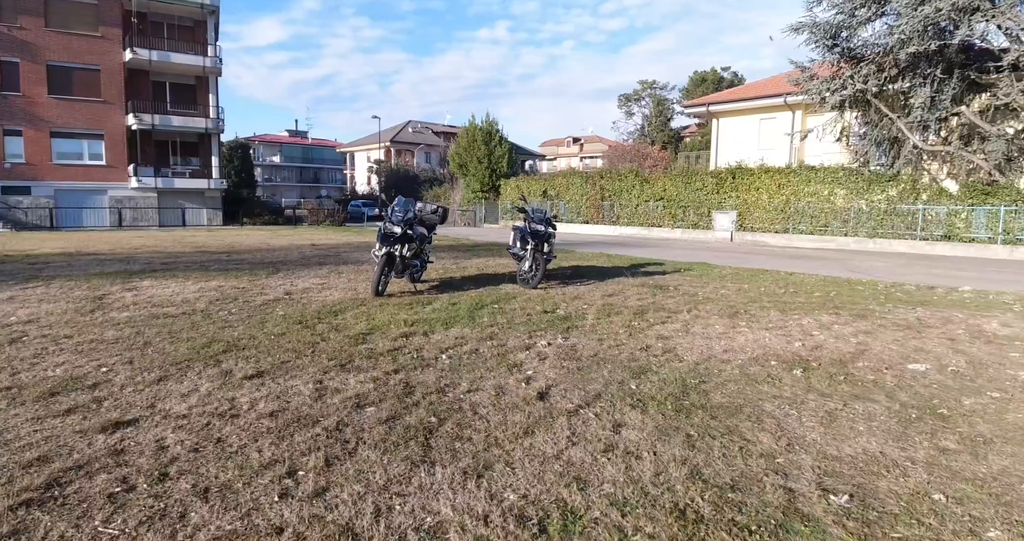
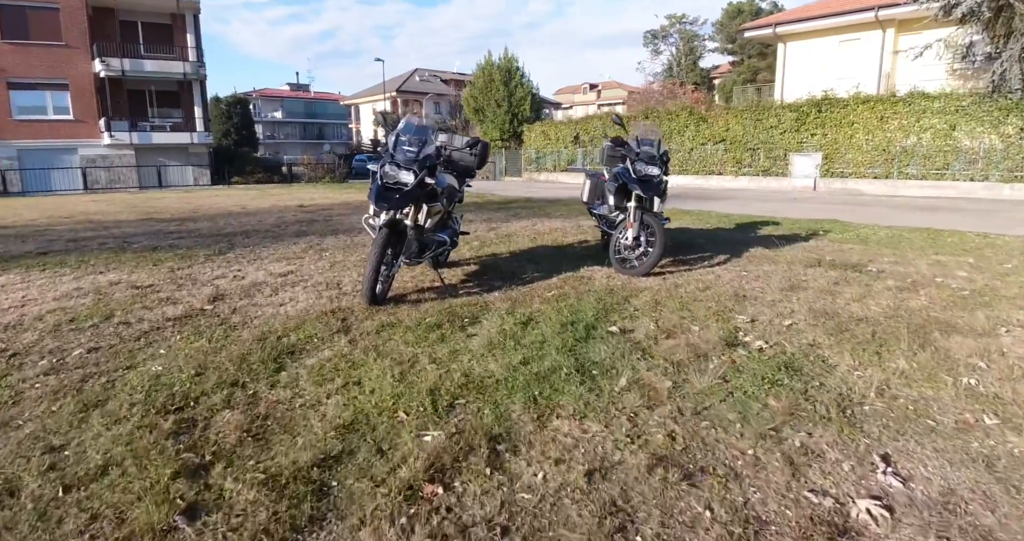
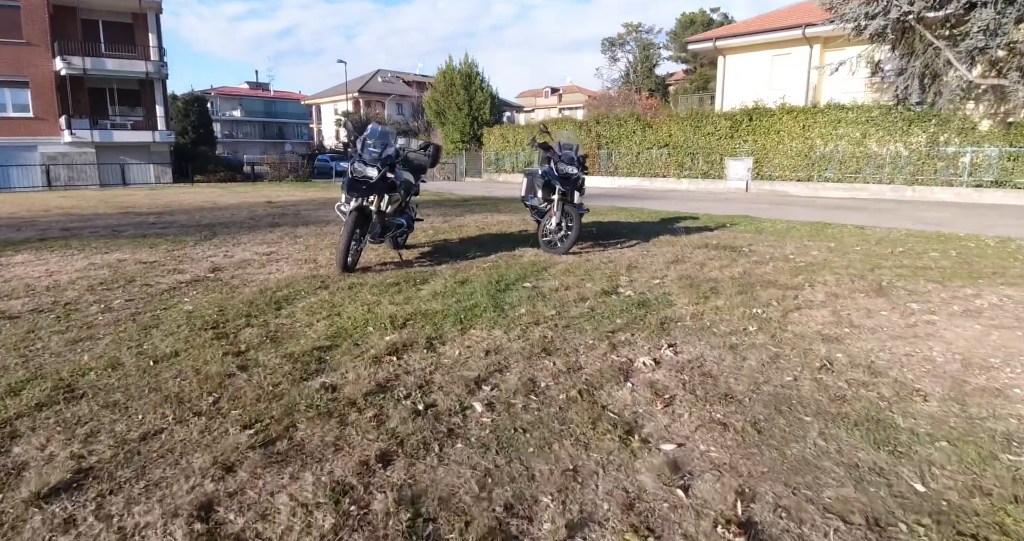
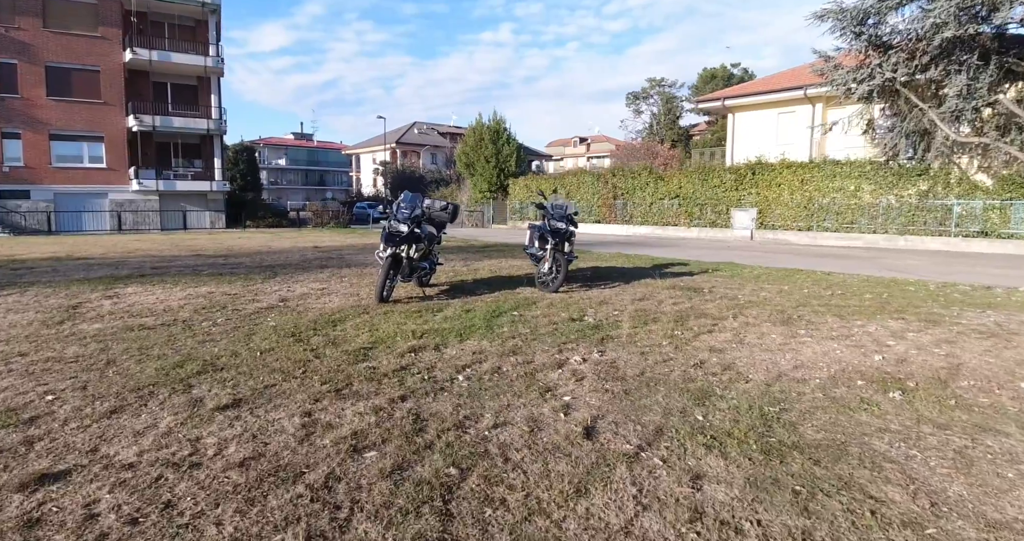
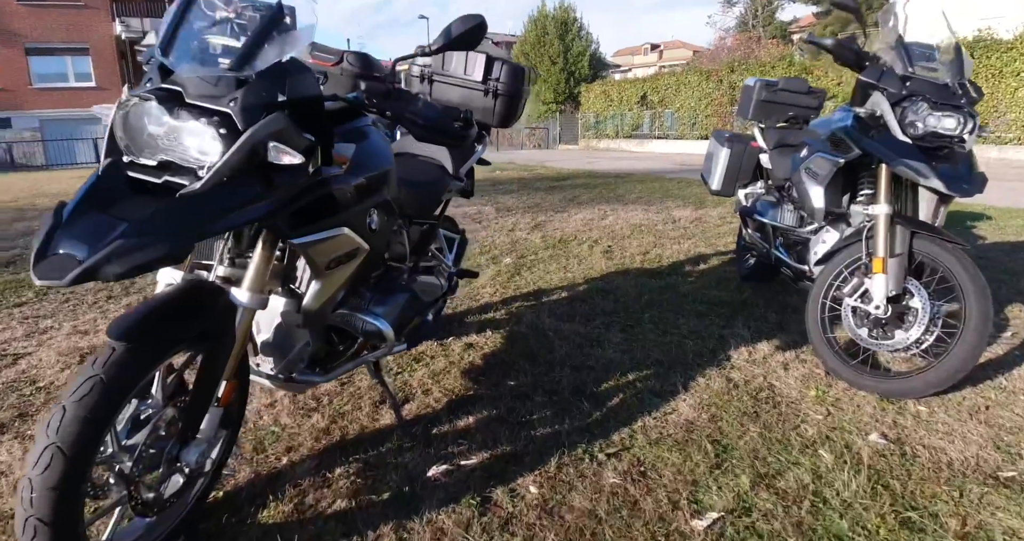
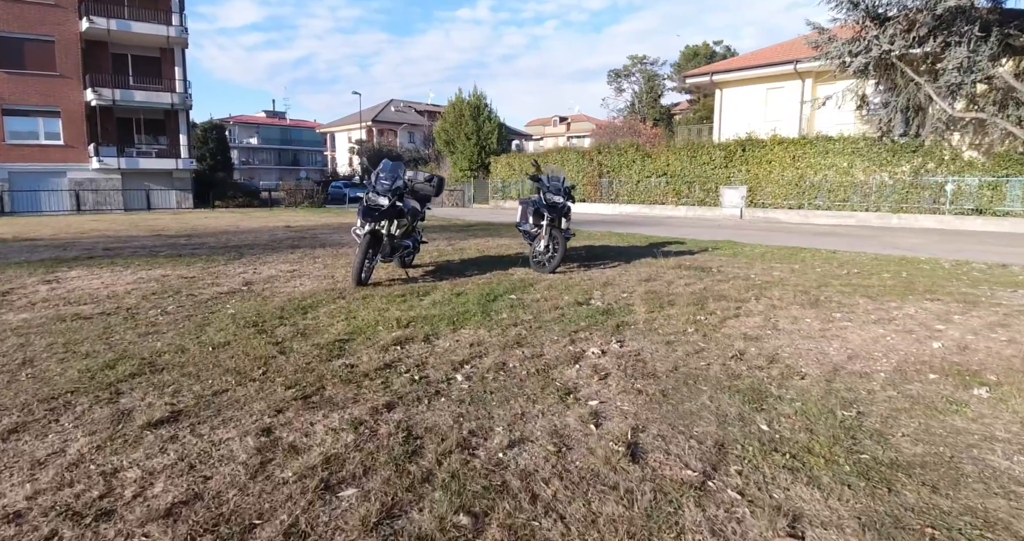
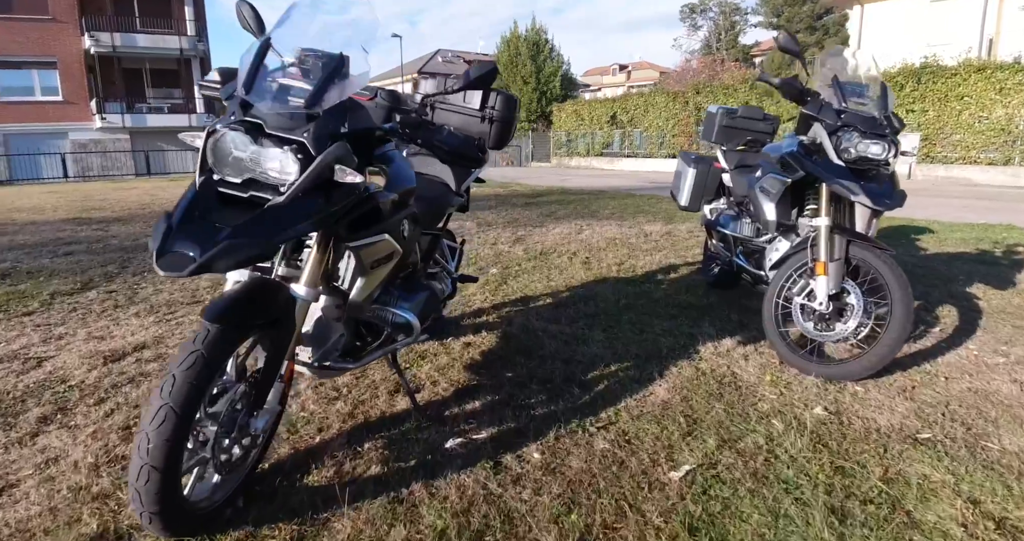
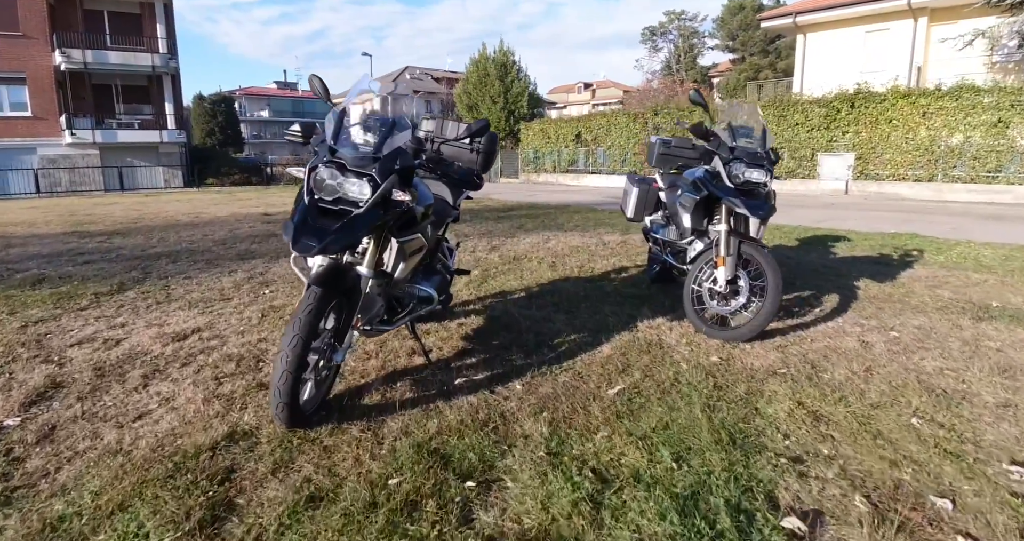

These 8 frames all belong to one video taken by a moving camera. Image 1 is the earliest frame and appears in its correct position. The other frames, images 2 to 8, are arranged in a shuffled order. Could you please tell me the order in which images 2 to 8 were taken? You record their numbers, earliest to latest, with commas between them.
4, 6, 3, 2, 8, 7, 5
